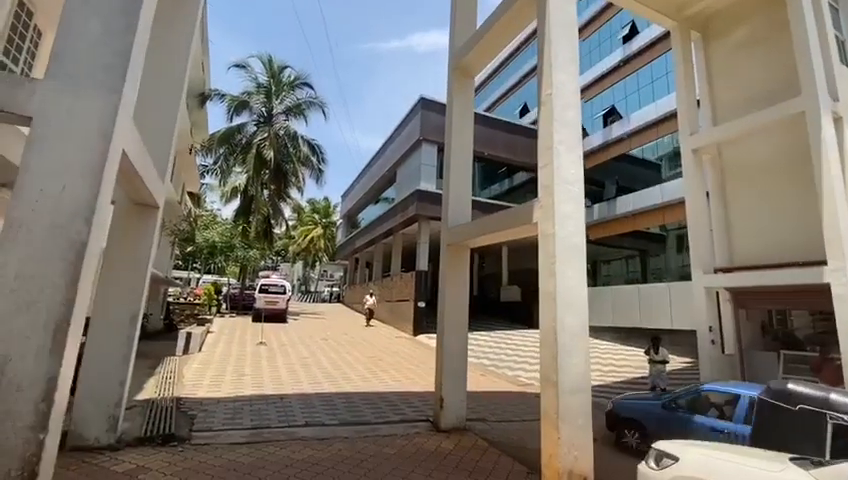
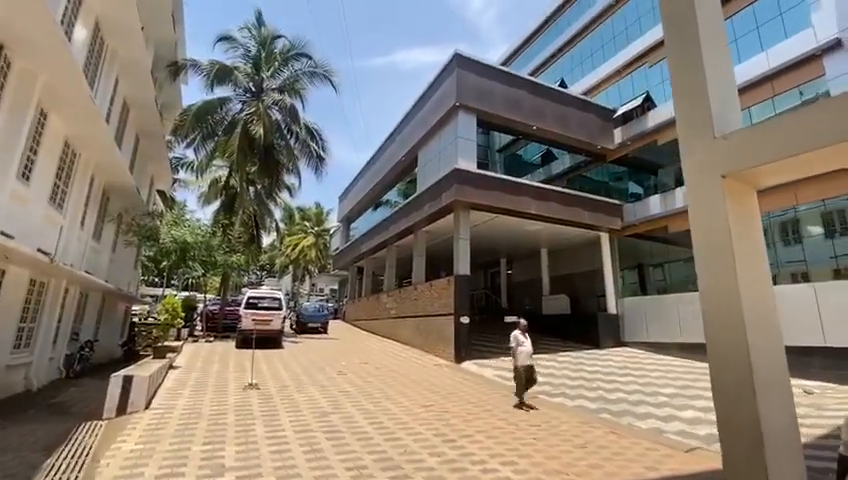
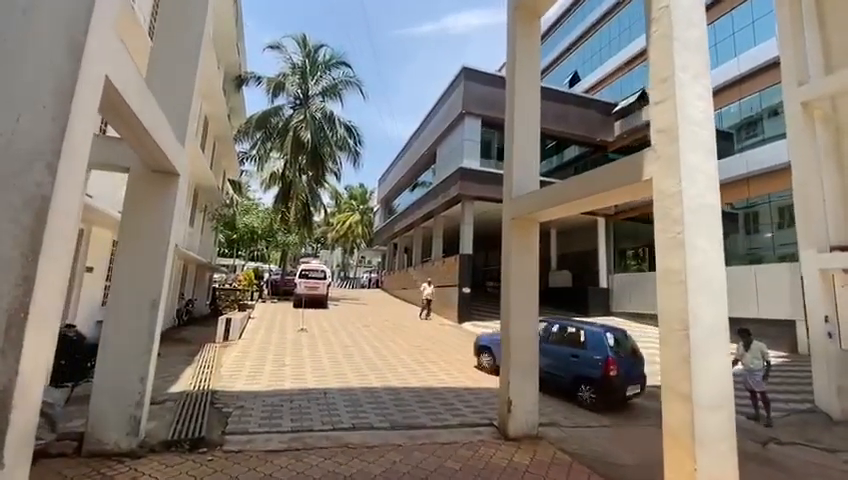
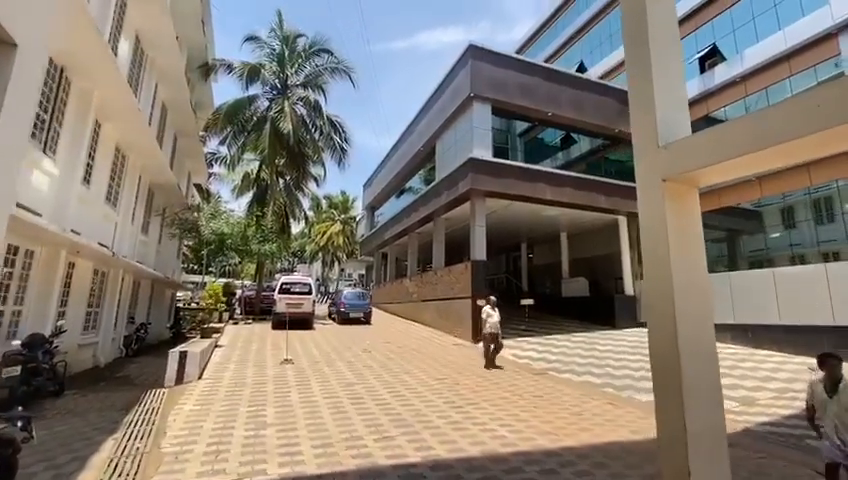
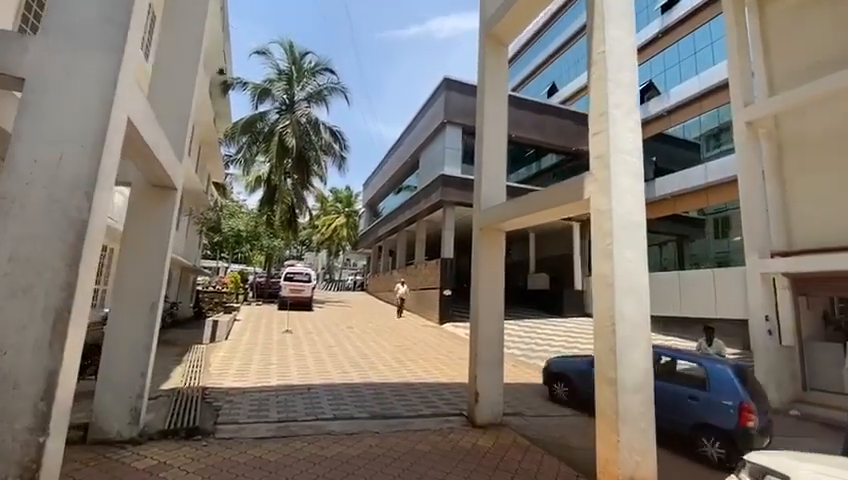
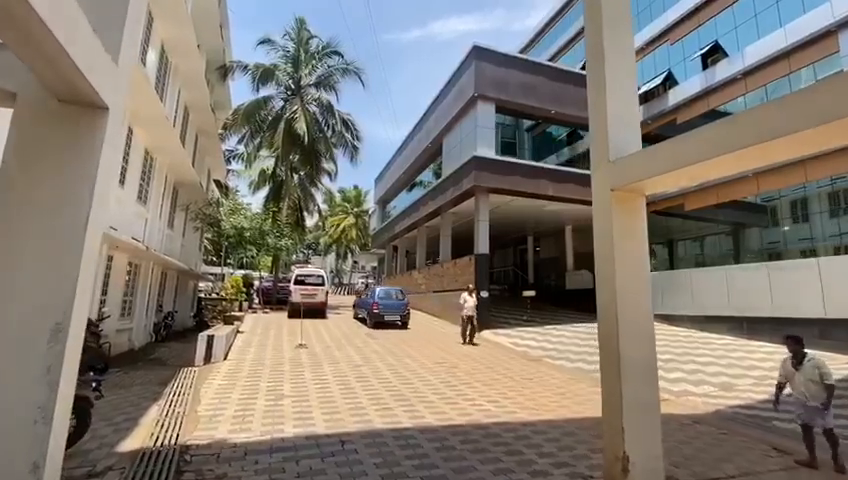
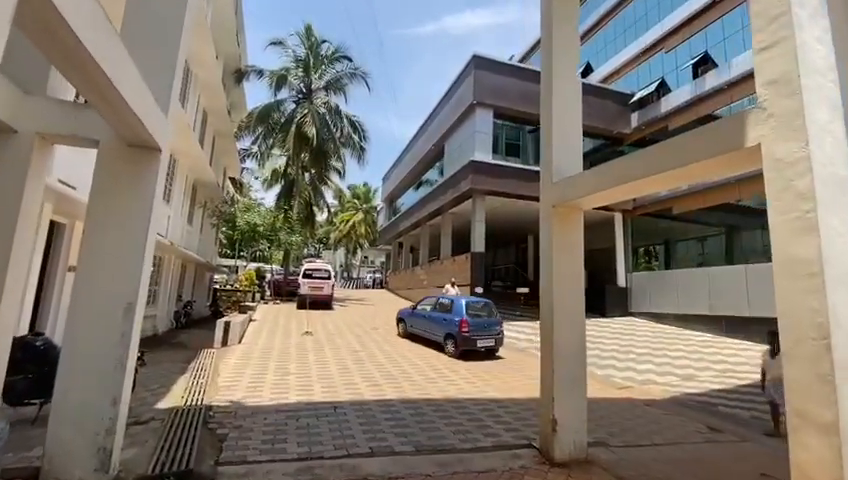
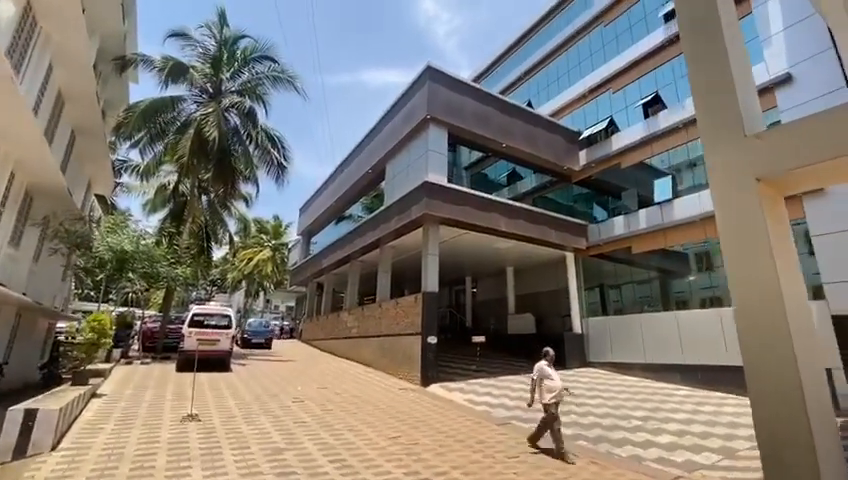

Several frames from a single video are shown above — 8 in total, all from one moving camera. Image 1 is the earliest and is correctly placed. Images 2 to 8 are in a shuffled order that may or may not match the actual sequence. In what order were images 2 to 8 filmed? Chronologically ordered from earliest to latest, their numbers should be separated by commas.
5, 3, 7, 6, 4, 2, 8
